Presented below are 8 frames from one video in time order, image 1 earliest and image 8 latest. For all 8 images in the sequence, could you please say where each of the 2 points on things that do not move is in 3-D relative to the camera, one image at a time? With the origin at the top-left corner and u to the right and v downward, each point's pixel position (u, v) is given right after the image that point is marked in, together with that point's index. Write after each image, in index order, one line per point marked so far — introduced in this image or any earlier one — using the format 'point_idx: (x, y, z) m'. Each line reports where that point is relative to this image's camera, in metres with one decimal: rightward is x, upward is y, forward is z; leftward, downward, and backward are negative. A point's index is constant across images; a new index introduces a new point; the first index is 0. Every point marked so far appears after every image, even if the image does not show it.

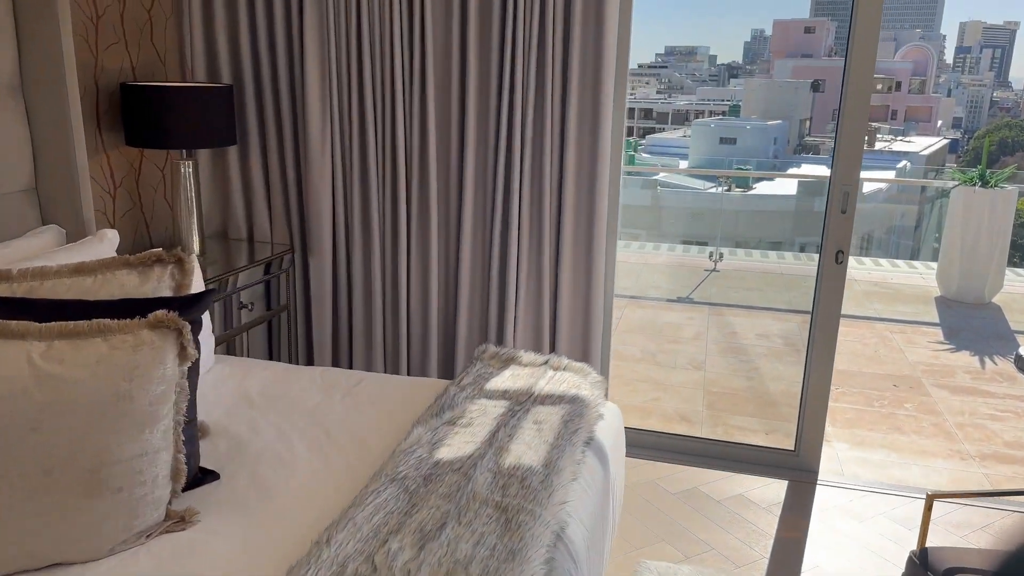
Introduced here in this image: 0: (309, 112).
0: (-0.7, +0.6, +2.6) m
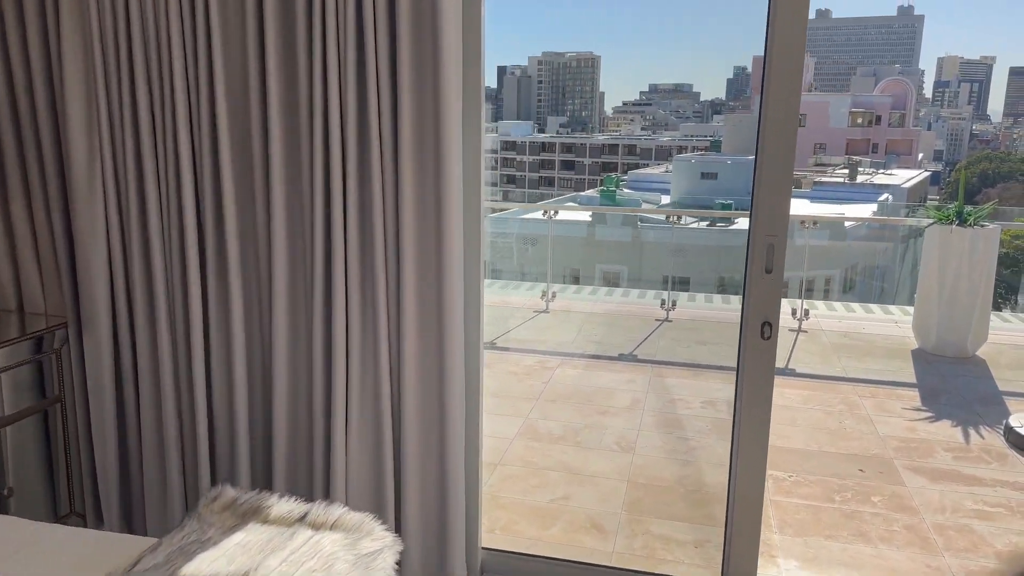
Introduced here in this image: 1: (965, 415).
0: (-1.1, +0.4, +2.0) m
1: (+1.9, -0.5, +3.4) m
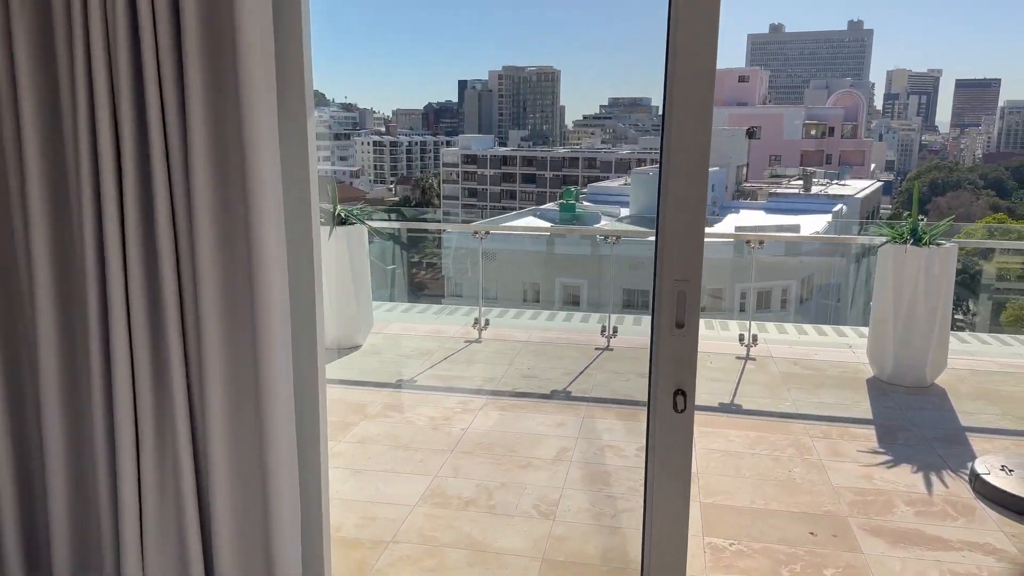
0: (-1.4, +0.2, +1.6) m
1: (+1.6, -0.7, +3.1) m
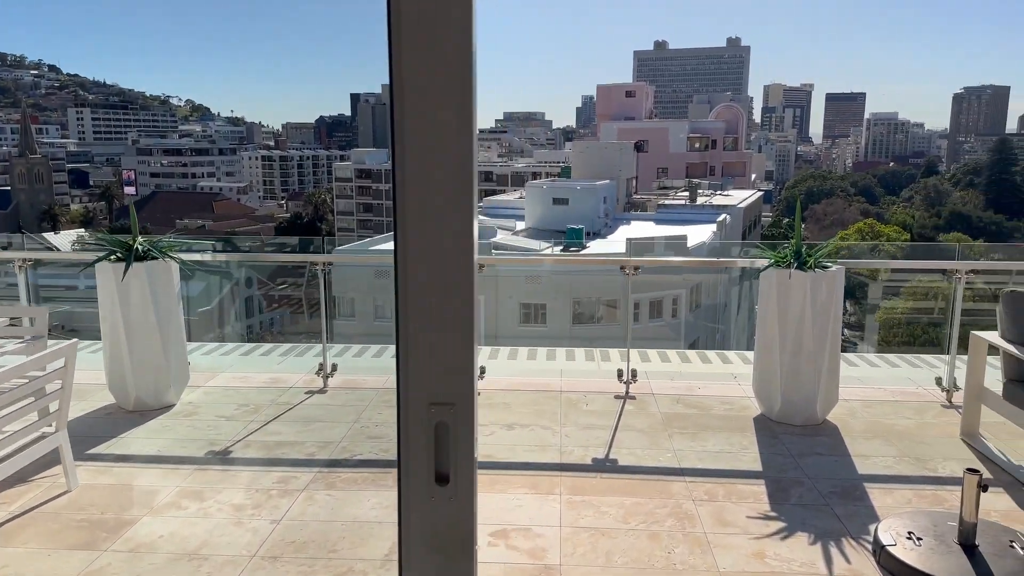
0: (-1.8, 0.0, +0.8) m
1: (+1.0, -0.8, +2.6) m
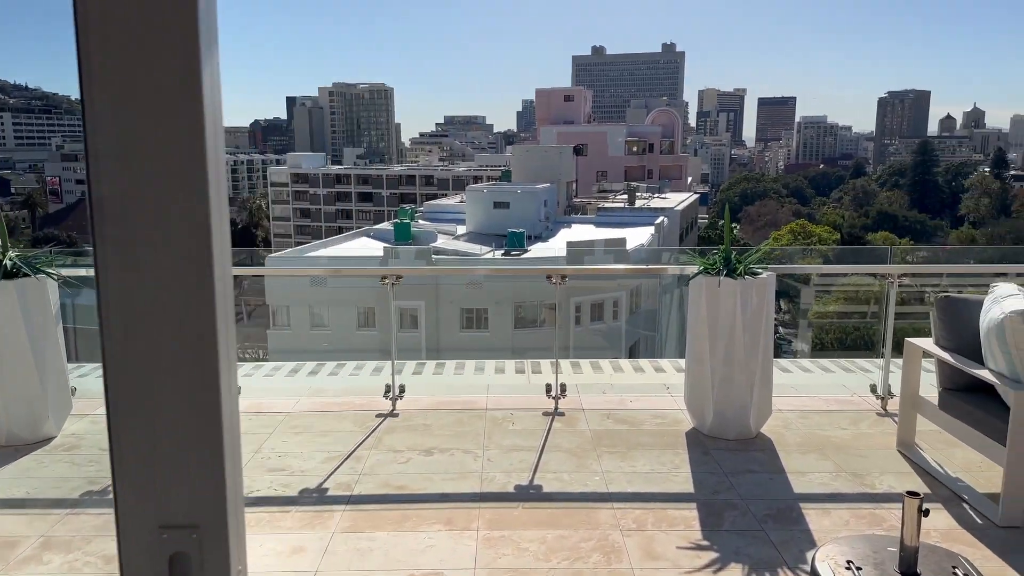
0: (-2.0, 0.0, +0.4) m
1: (+0.8, -0.8, +2.4) m
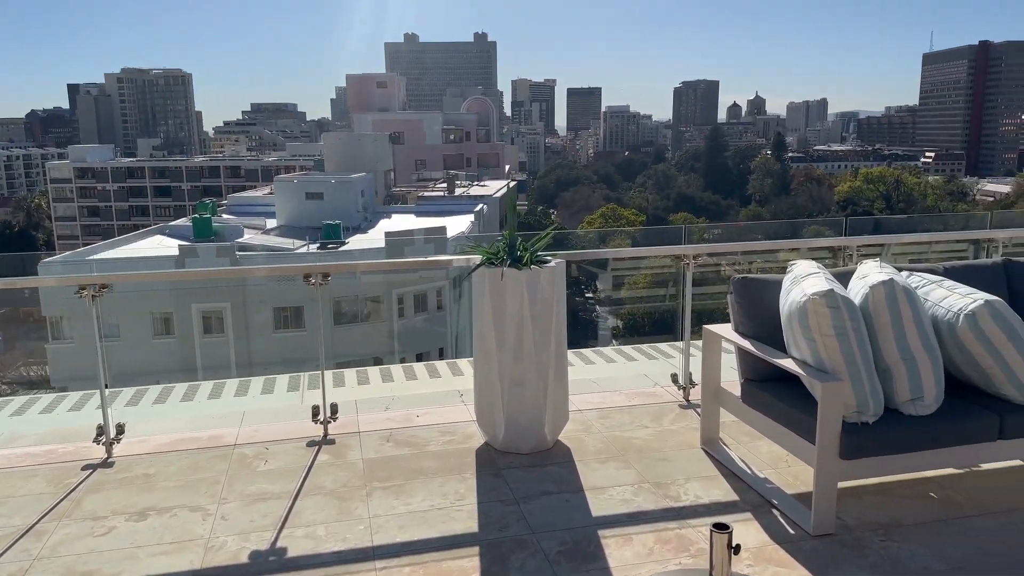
0: (-2.2, -0.2, -0.6) m
1: (+0.1, -0.8, +2.0) m
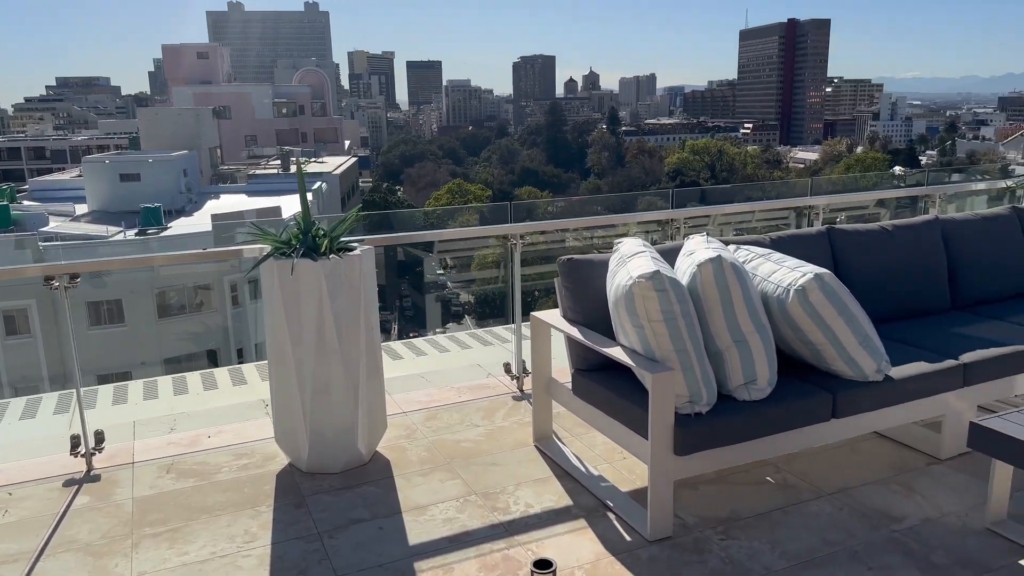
0: (-2.1, -0.4, -1.4) m
1: (-0.3, -0.8, +1.6) m
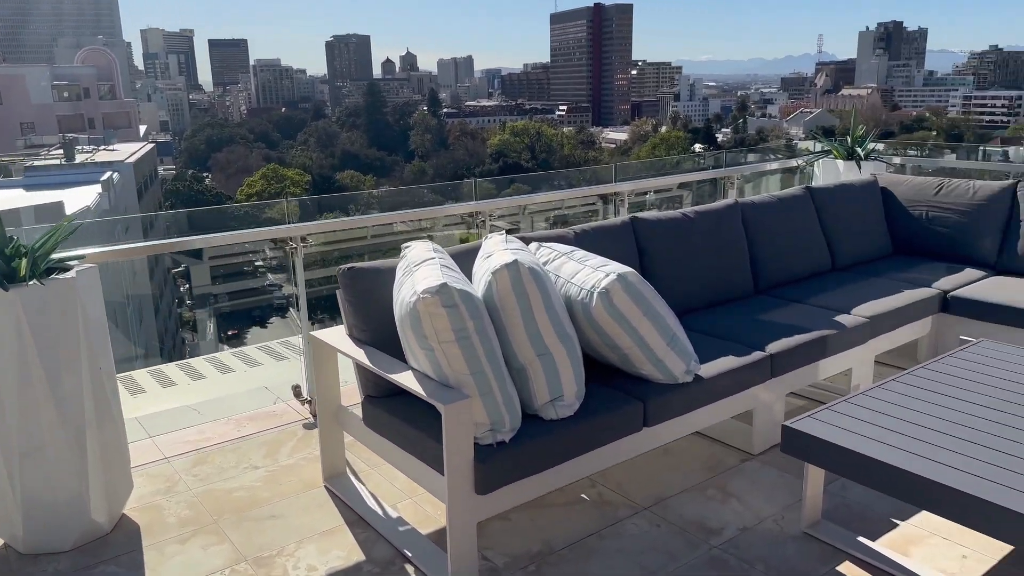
0: (-1.8, -0.6, -2.1) m
1: (-0.7, -0.9, +1.2) m
